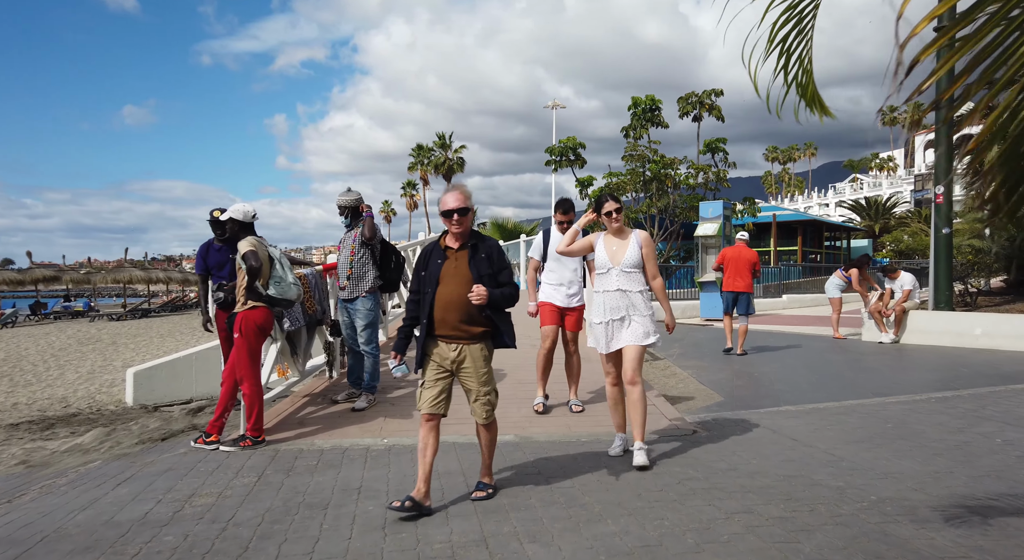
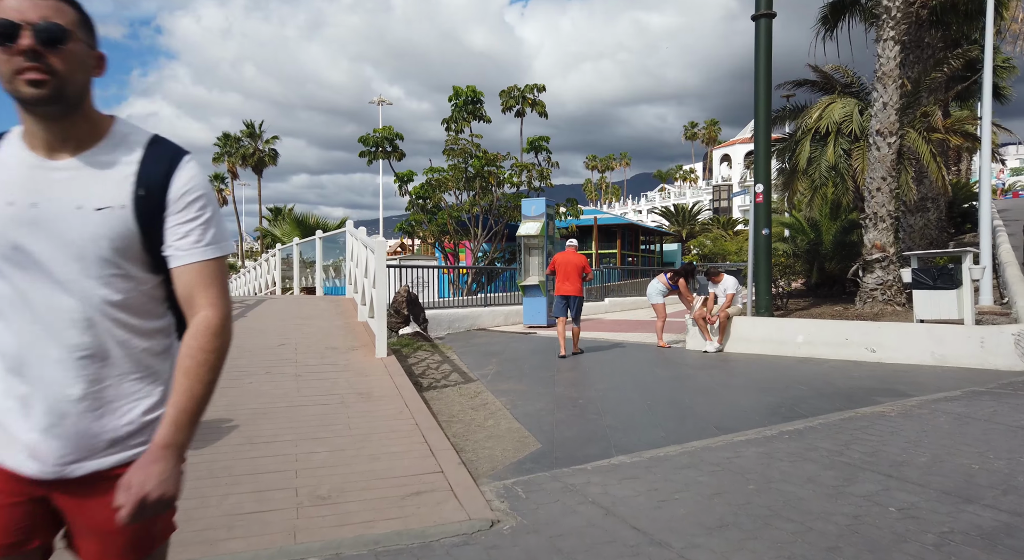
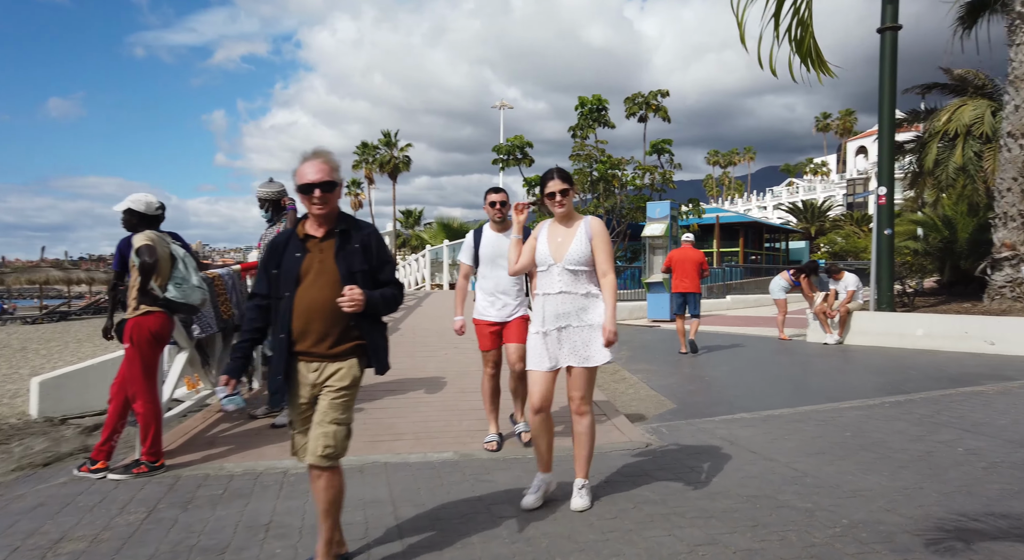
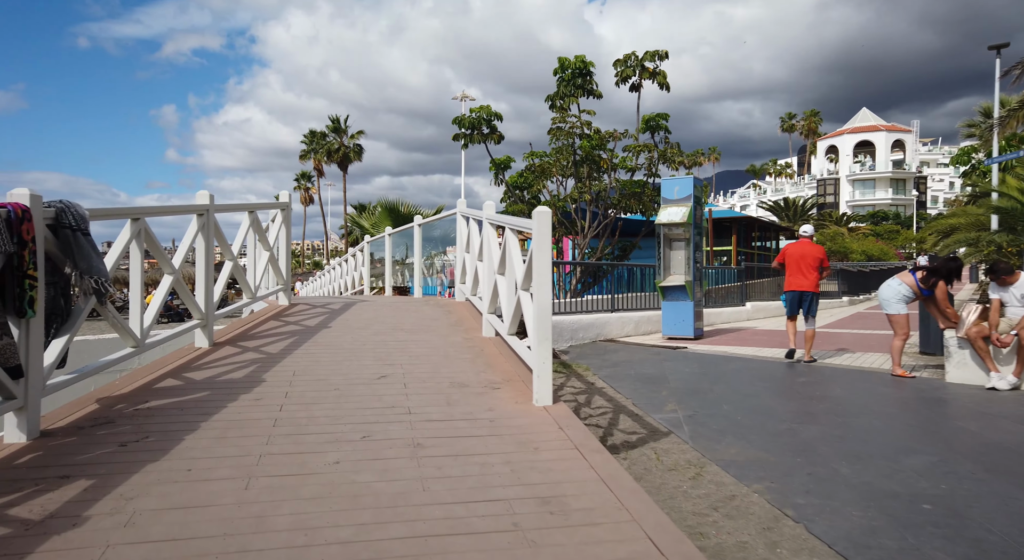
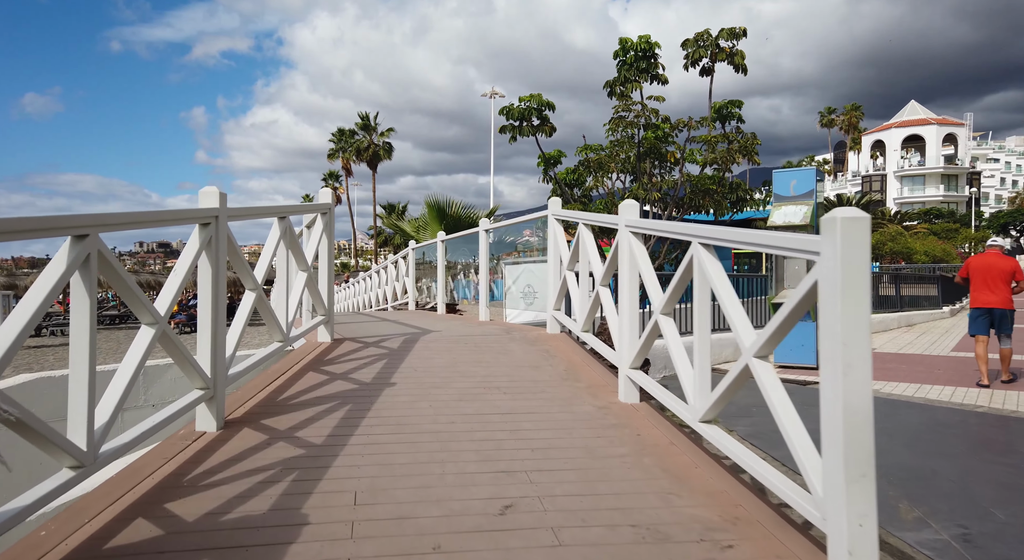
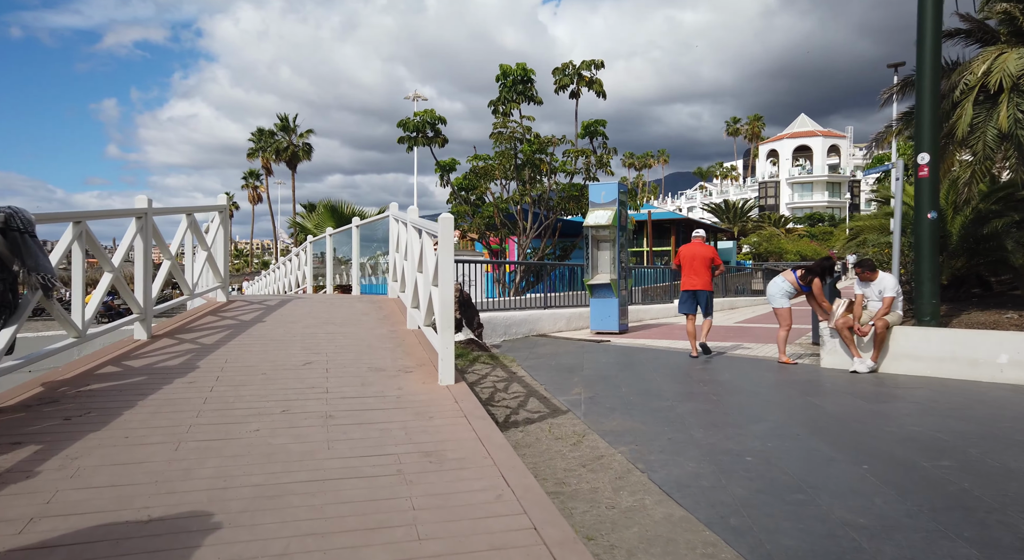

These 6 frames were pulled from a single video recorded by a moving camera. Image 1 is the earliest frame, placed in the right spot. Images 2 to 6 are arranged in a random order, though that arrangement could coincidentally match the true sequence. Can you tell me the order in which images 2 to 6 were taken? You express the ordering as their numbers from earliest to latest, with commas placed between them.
3, 2, 6, 4, 5
